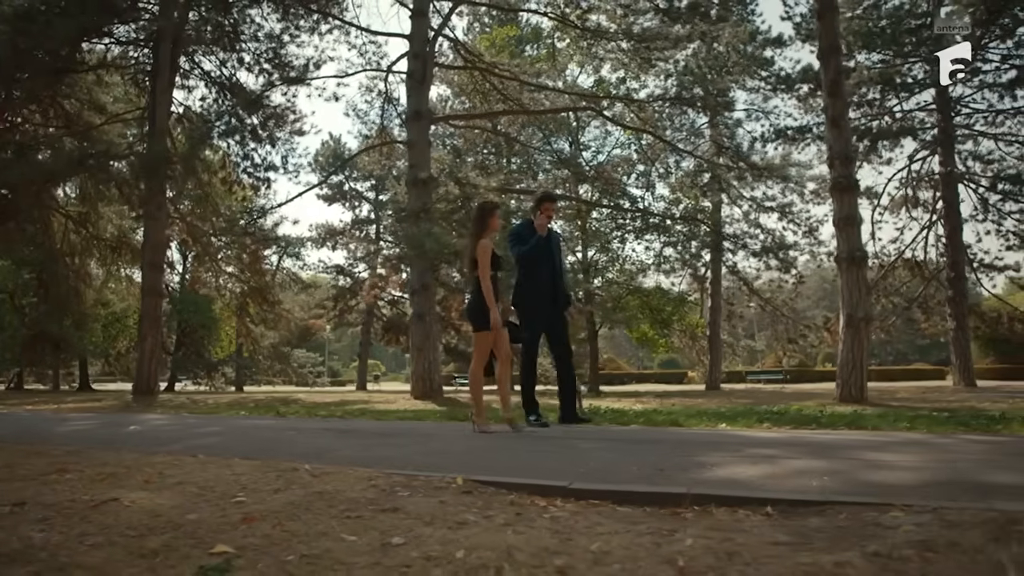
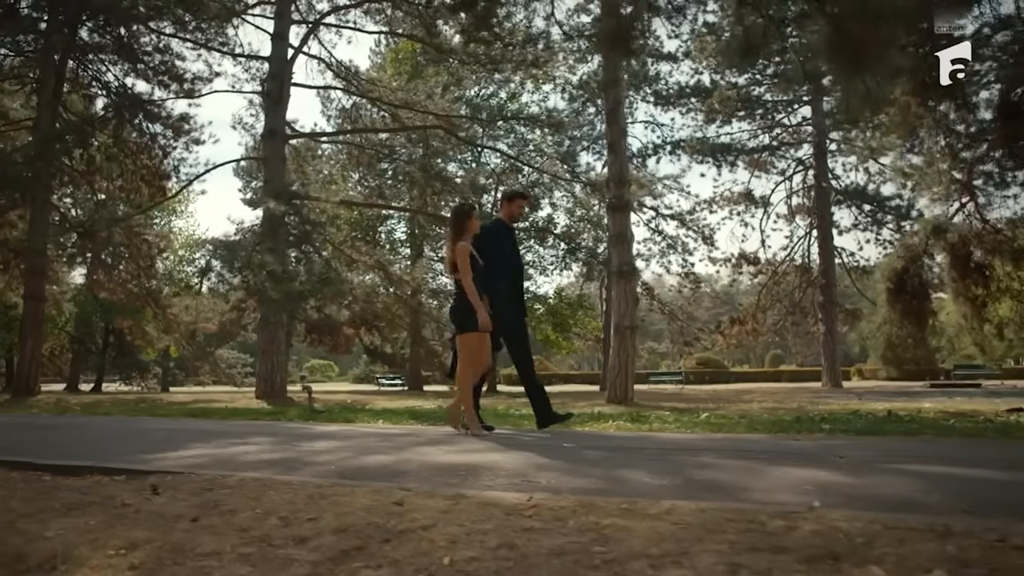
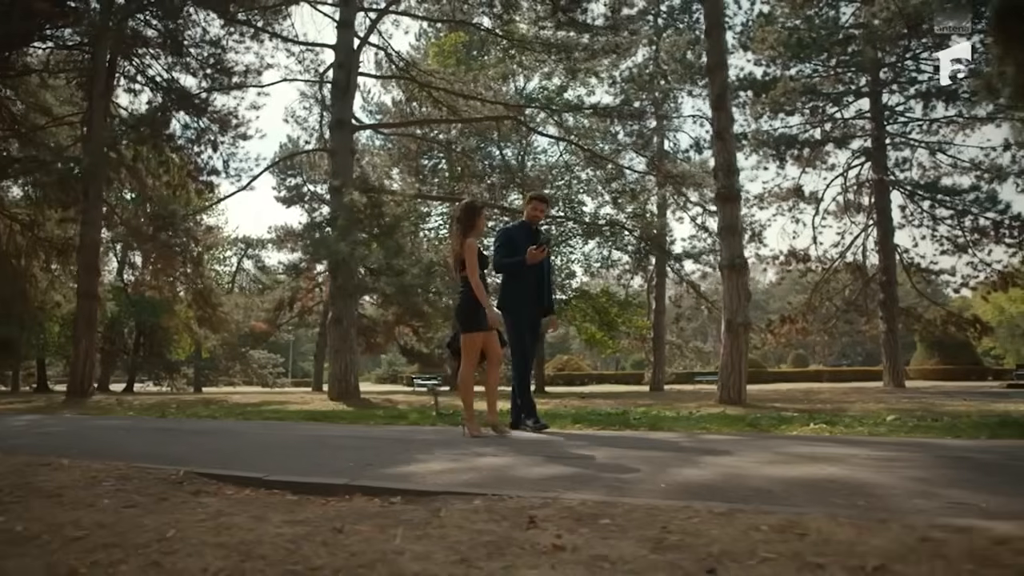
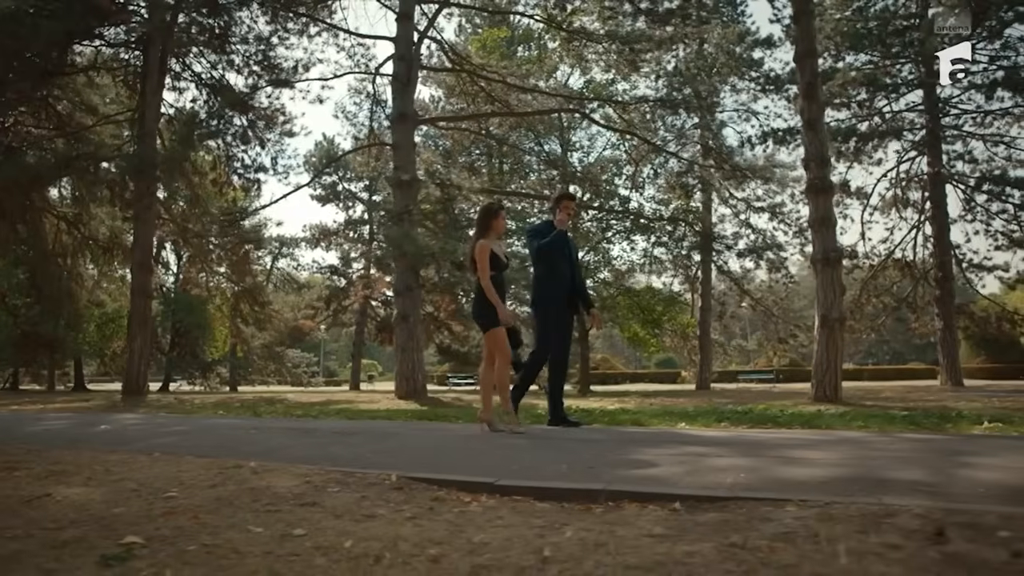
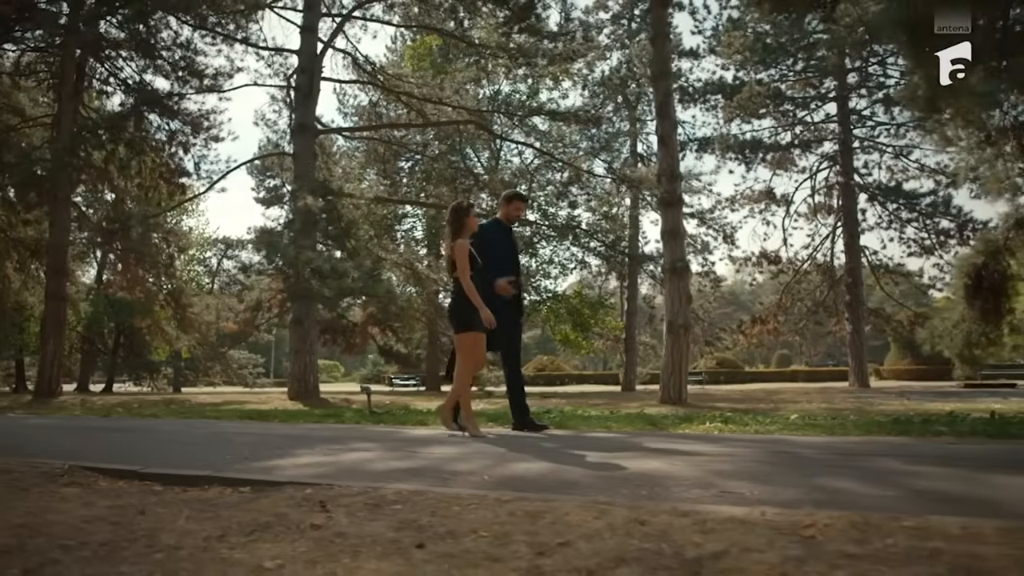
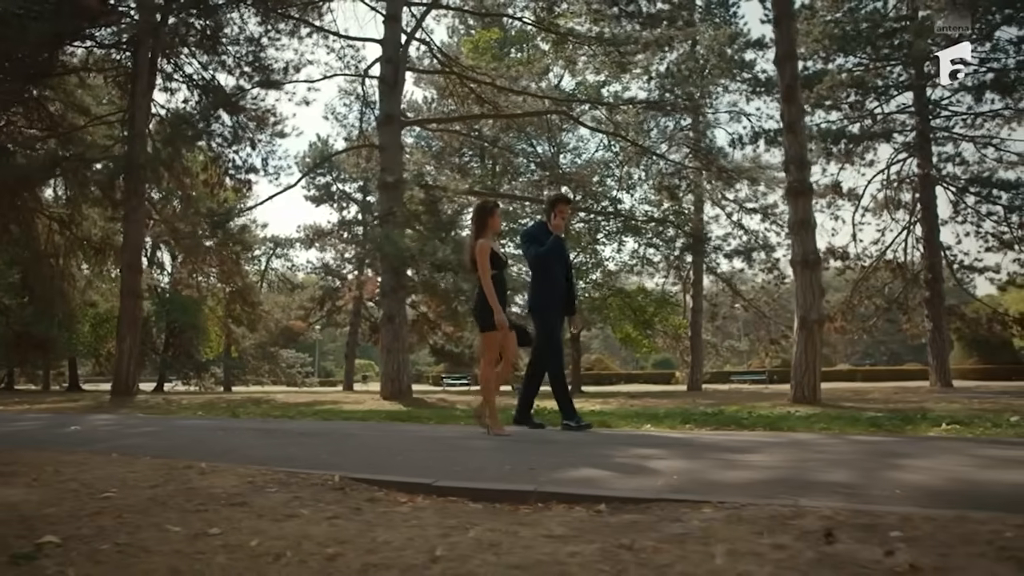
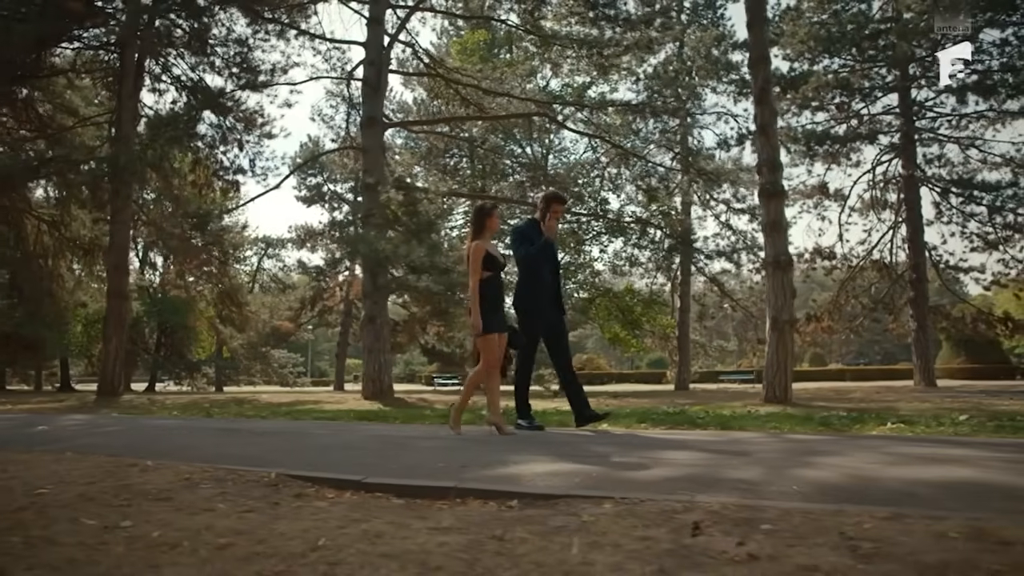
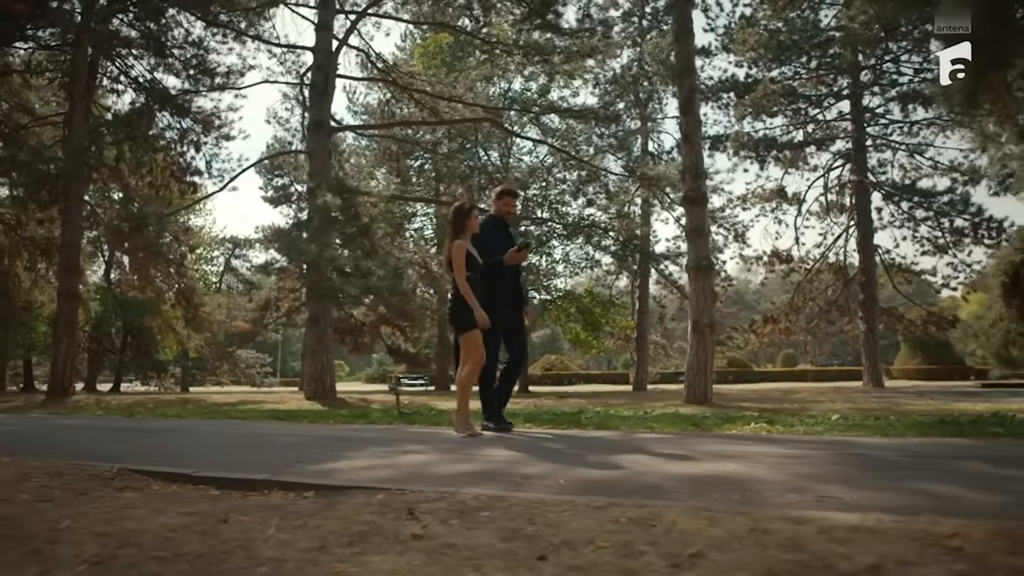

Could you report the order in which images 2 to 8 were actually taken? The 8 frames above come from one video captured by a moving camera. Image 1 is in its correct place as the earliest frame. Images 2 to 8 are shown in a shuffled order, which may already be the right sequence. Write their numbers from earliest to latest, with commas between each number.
4, 6, 7, 3, 8, 5, 2
